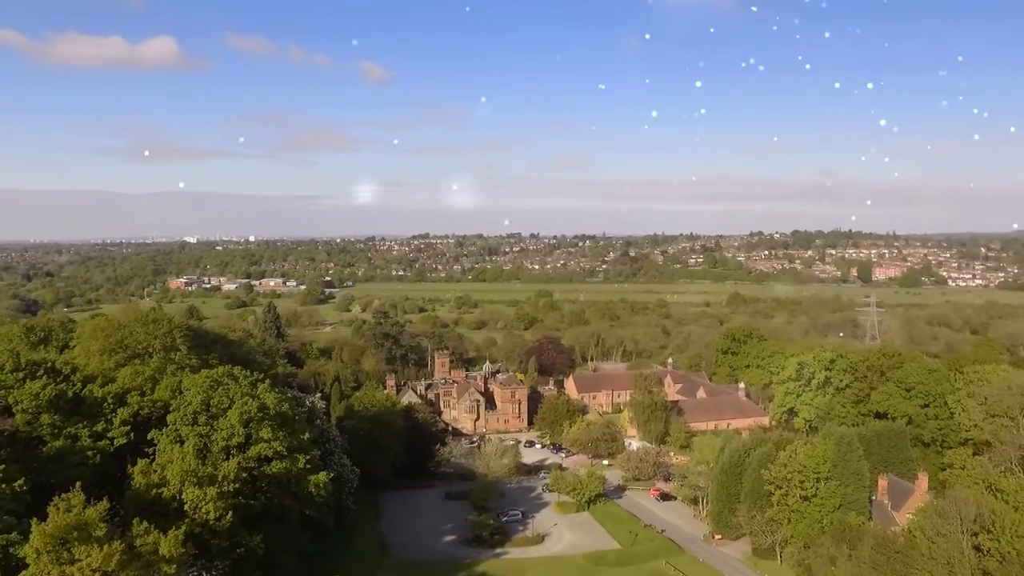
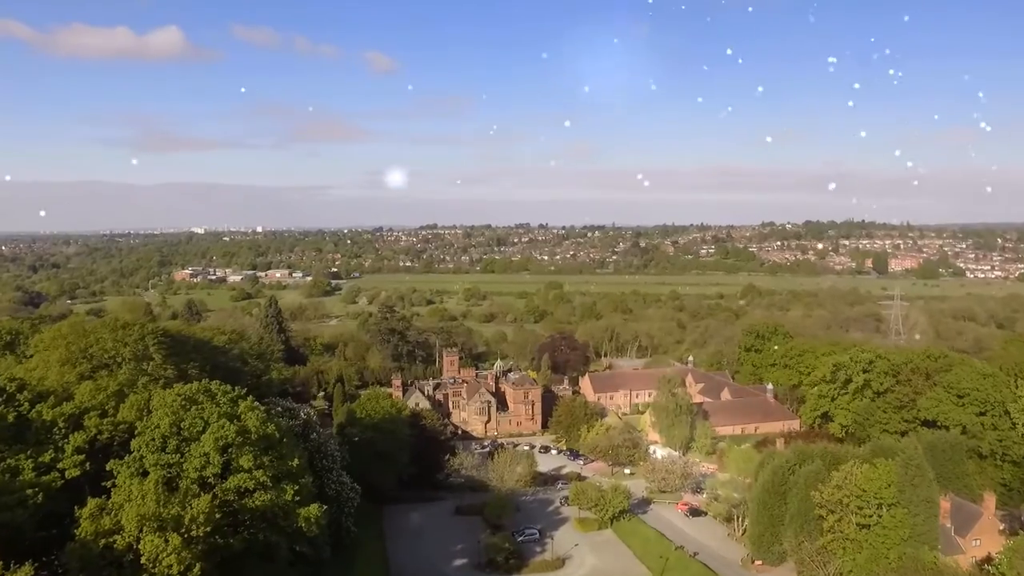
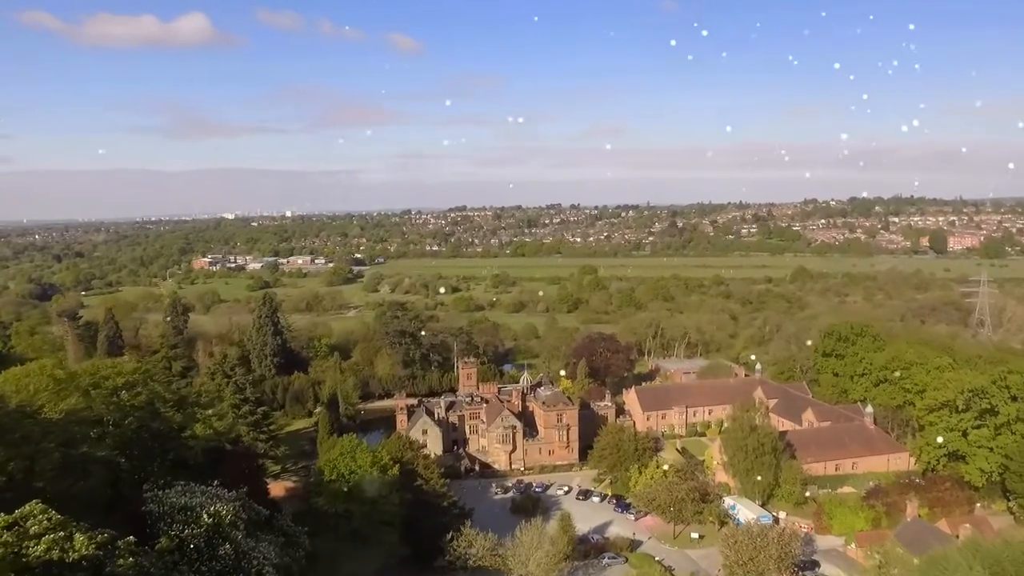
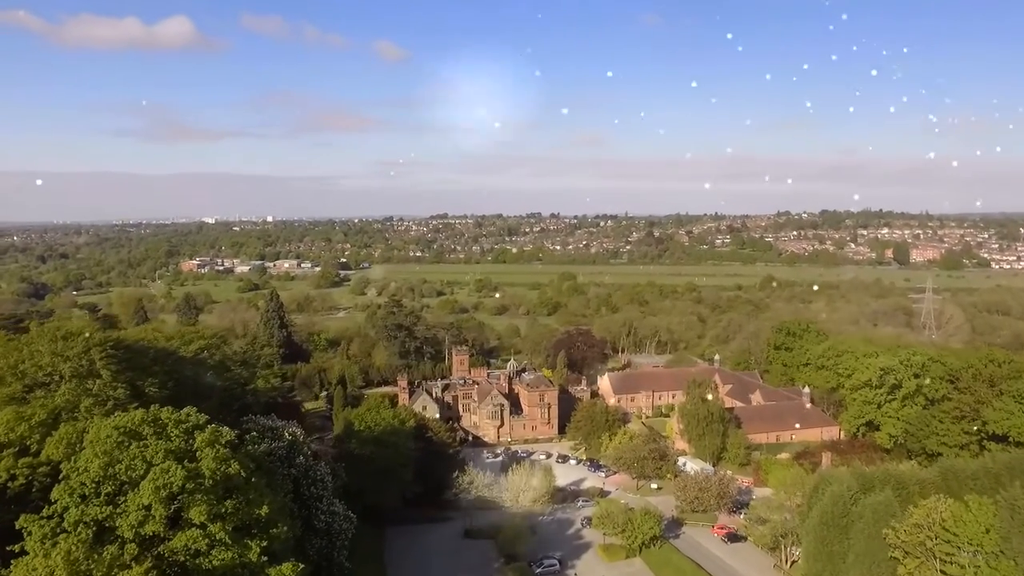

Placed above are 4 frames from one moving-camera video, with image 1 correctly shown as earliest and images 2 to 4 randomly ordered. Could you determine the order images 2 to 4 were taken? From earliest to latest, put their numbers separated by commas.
2, 4, 3
